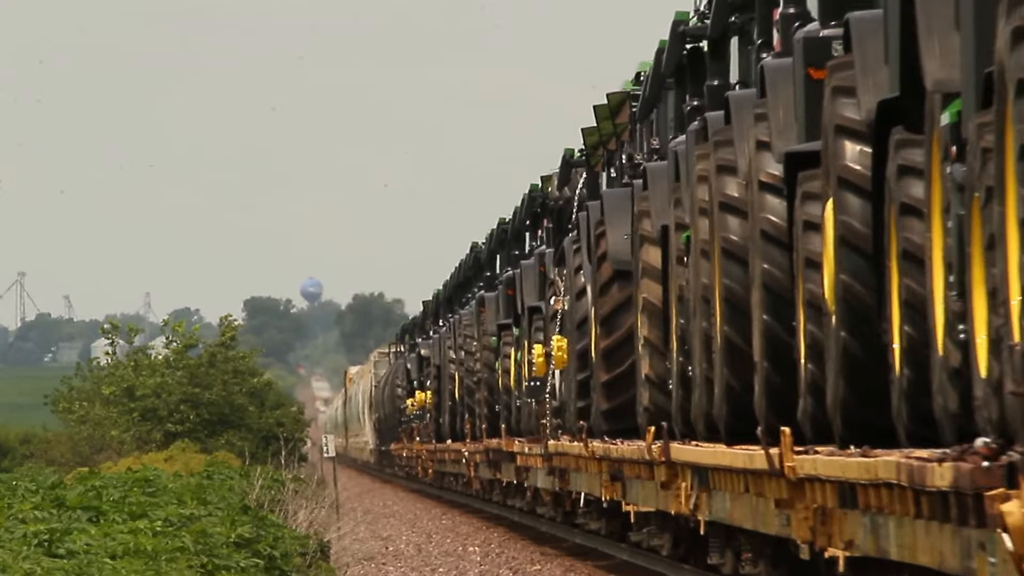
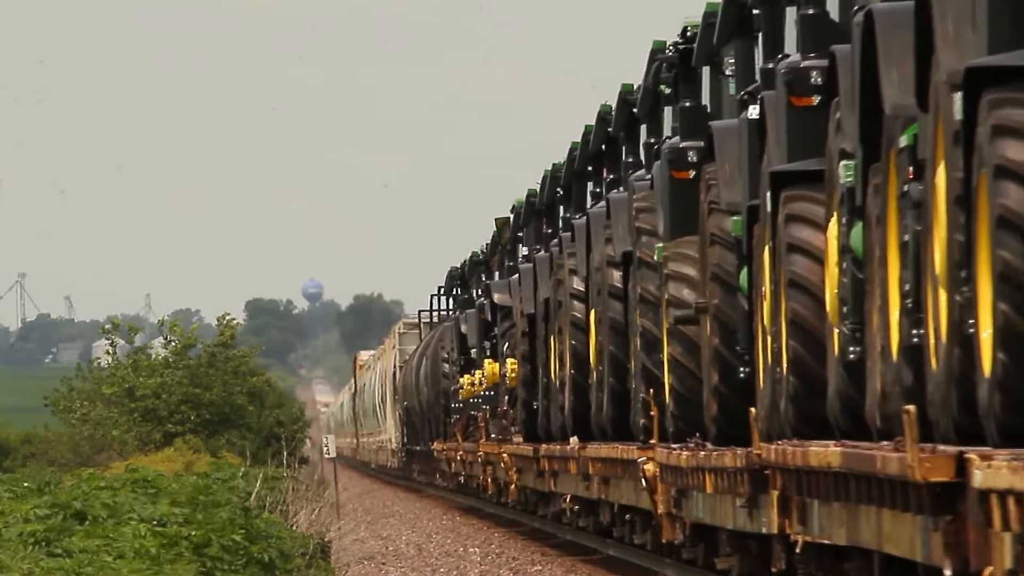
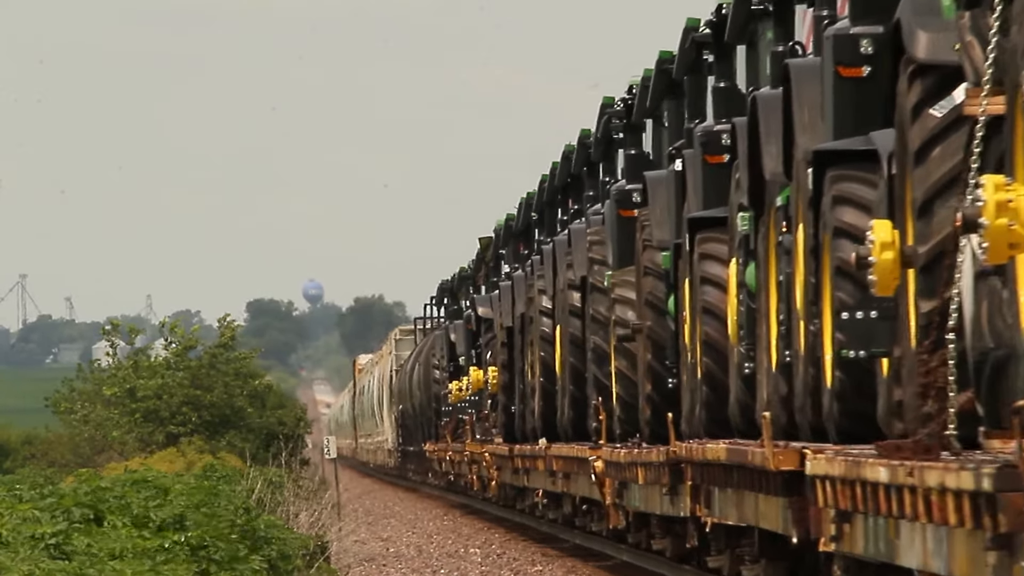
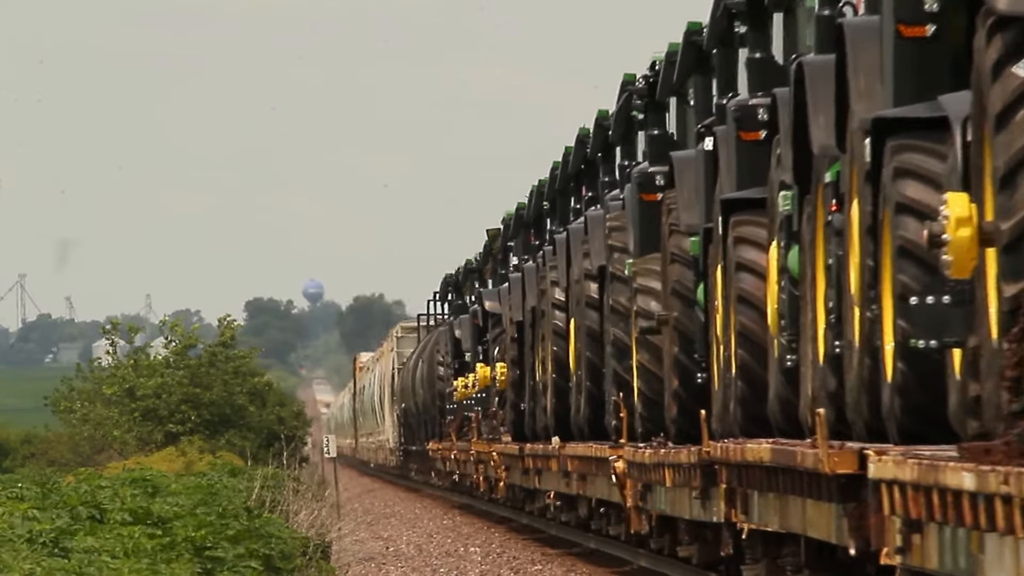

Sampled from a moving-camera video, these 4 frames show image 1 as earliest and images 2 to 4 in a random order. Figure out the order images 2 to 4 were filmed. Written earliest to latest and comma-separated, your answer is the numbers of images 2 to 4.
3, 4, 2
